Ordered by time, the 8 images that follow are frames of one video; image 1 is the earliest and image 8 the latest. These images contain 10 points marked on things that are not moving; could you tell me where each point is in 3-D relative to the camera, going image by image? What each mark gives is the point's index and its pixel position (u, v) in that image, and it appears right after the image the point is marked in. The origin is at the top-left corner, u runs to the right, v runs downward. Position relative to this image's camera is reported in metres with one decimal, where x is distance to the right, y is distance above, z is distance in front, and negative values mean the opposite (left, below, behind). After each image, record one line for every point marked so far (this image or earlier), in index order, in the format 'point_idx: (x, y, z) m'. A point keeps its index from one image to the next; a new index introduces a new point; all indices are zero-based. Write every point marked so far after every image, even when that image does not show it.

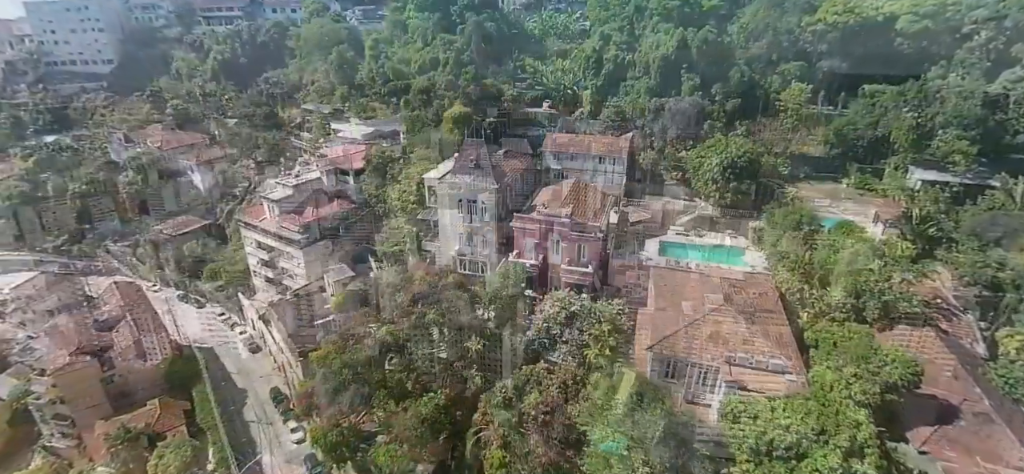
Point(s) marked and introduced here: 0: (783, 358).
0: (+10.1, -4.5, +19.8) m
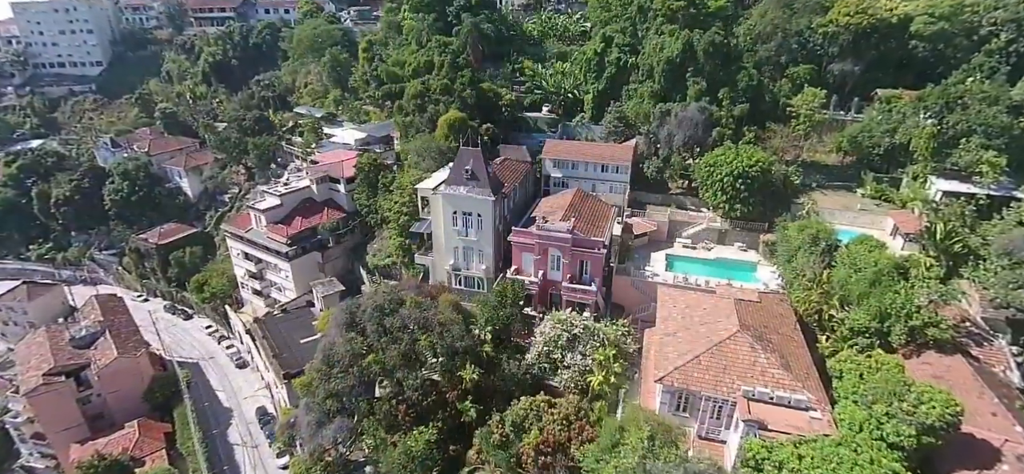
0: (+10.1, -5.3, +18.1) m
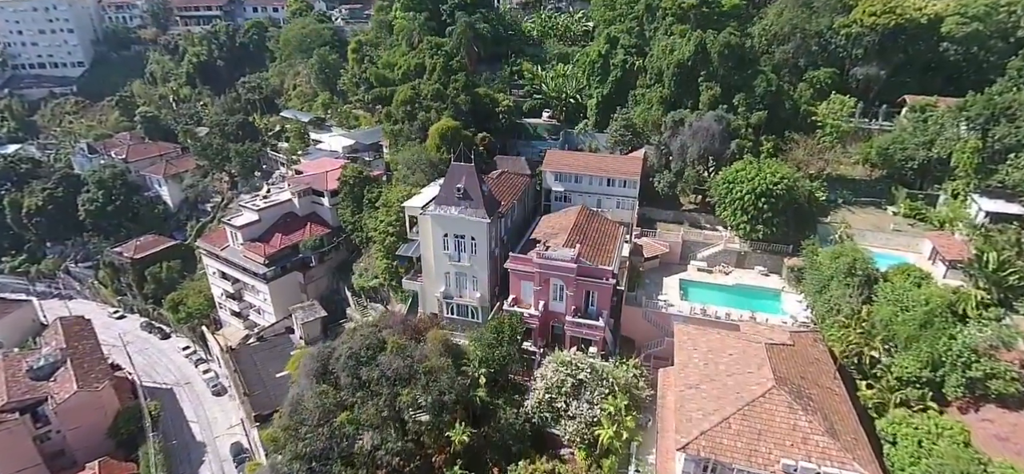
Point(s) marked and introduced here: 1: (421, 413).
0: (+10.0, -6.6, +15.2) m
1: (-3.3, -6.6, +18.9) m
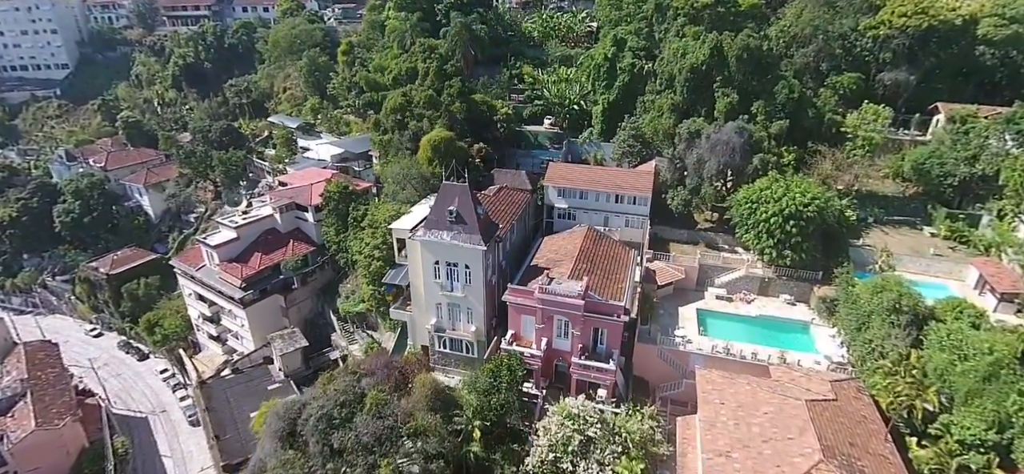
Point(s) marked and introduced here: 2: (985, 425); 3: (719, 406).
0: (+9.9, -7.8, +12.5) m
1: (-3.3, -7.8, +16.2) m
2: (+14.6, -5.8, +16.0) m
3: (+6.8, -5.5, +17.3) m
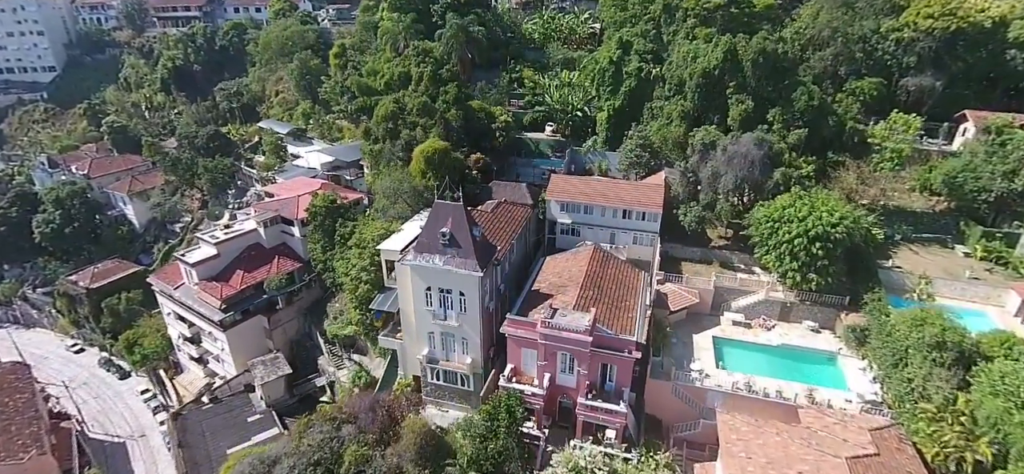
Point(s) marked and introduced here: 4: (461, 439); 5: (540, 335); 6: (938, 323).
0: (+9.9, -8.7, +10.4) m
1: (-3.4, -8.7, +14.1) m
2: (+14.5, -6.7, +13.9) m
3: (+6.8, -6.4, +15.2) m
4: (-1.8, -6.9, +18.0) m
5: (+1.0, -3.5, +18.8) m
6: (+14.9, -3.0, +18.4) m
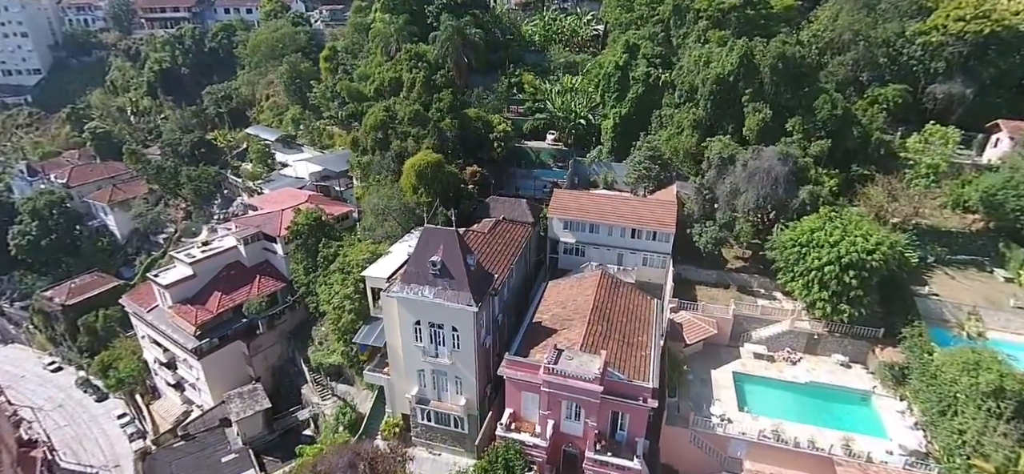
0: (+9.8, -9.7, +8.3) m
1: (-3.4, -9.7, +11.9) m
2: (+14.5, -7.7, +11.7) m
3: (+6.7, -7.4, +13.0) m
4: (-1.8, -7.9, +15.8) m
5: (+1.0, -4.5, +16.7) m
6: (+14.9, -4.0, +16.3) m
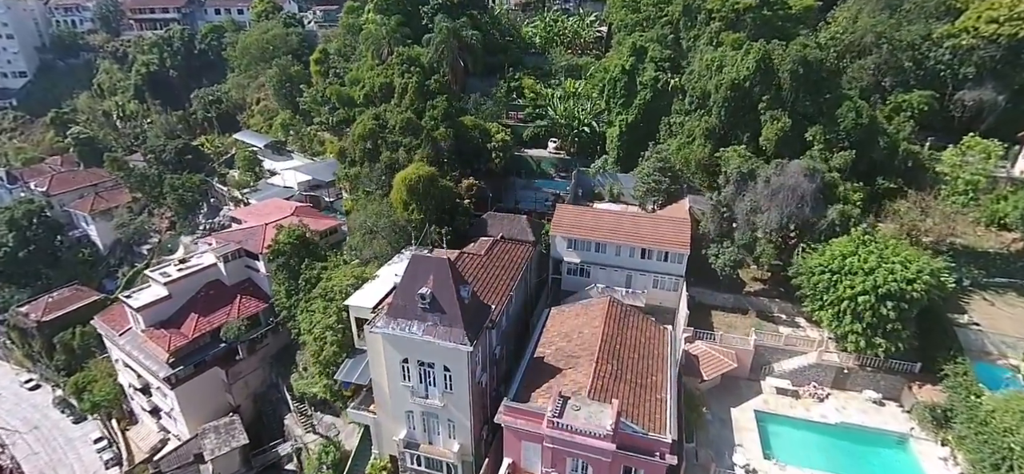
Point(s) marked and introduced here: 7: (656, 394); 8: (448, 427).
0: (+9.8, -10.6, +6.3) m
1: (-3.5, -10.6, +9.9) m
2: (+14.5, -8.6, +9.7) m
3: (+6.7, -8.3, +11.0) m
4: (-1.9, -8.8, +13.8) m
5: (+1.0, -5.3, +14.7) m
6: (+14.8, -4.8, +14.3) m
7: (+4.4, -4.8, +16.2) m
8: (-2.1, -6.3, +17.3) m
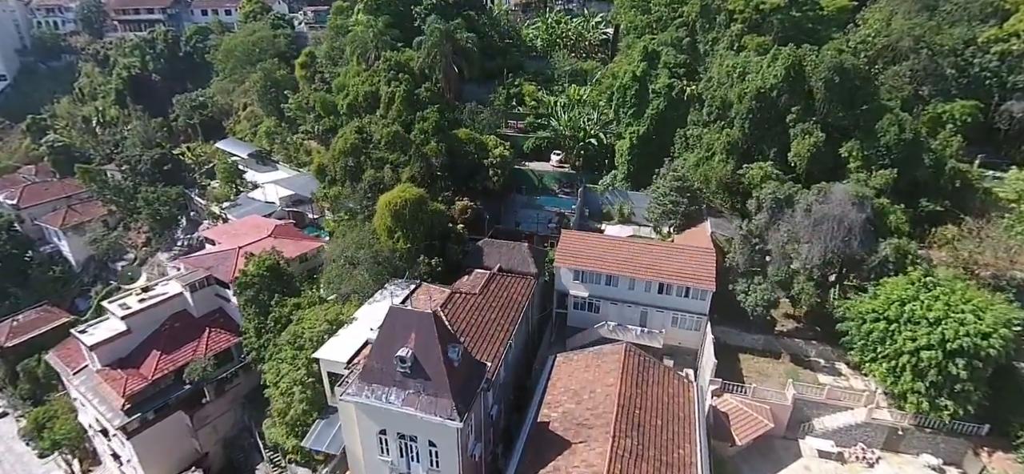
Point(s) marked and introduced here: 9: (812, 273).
0: (+9.7, -11.8, +3.5) m
1: (-3.5, -11.8, +7.2) m
2: (+14.4, -9.8, +7.0) m
3: (+6.7, -9.5, +8.3) m
4: (-1.9, -10.0, +11.1) m
5: (+0.9, -6.6, +11.9) m
6: (+14.8, -6.1, +11.5) m
7: (+4.4, -6.0, +13.4) m
8: (-2.1, -7.5, +14.6) m
9: (+10.1, -1.2, +17.9) m
